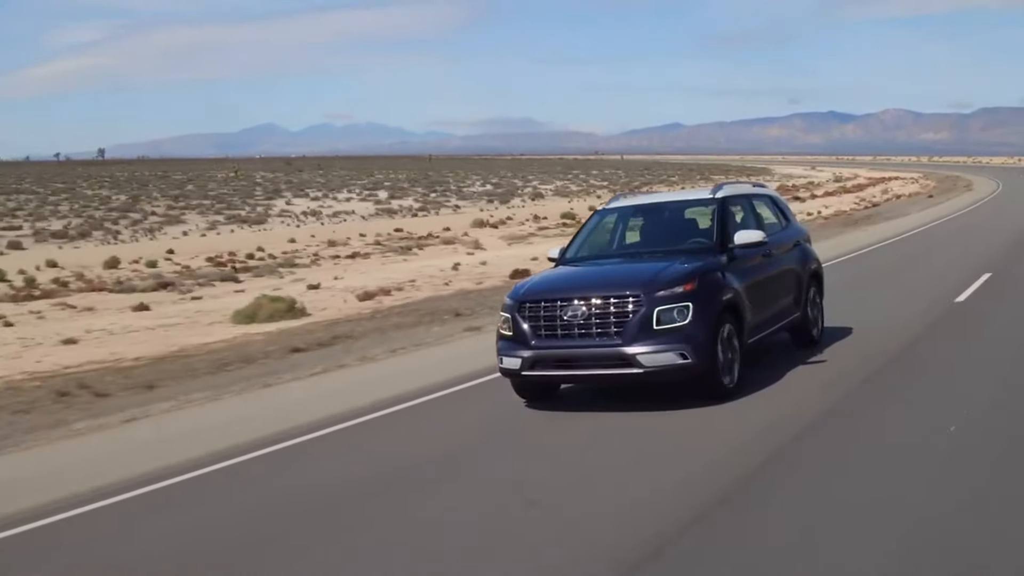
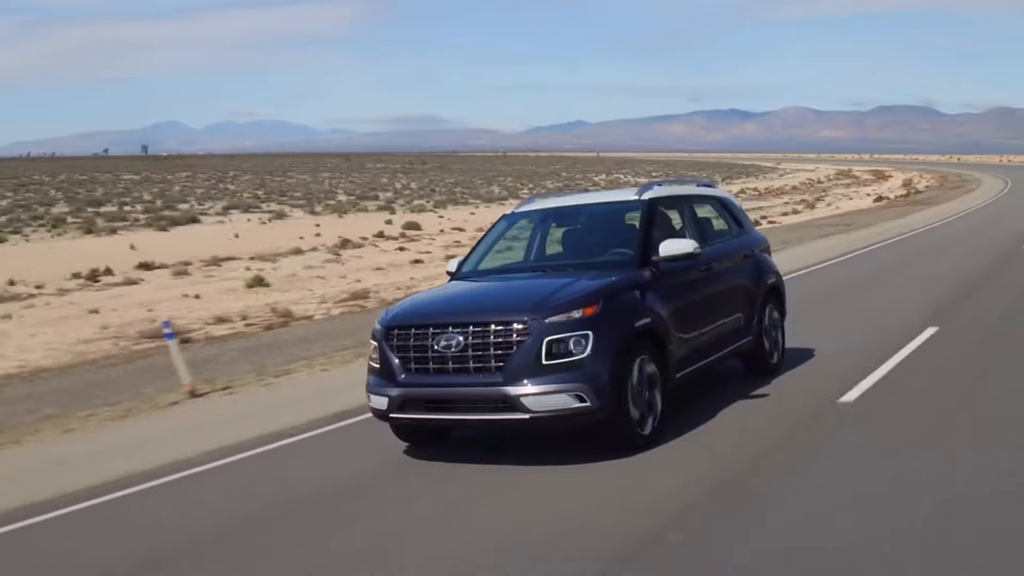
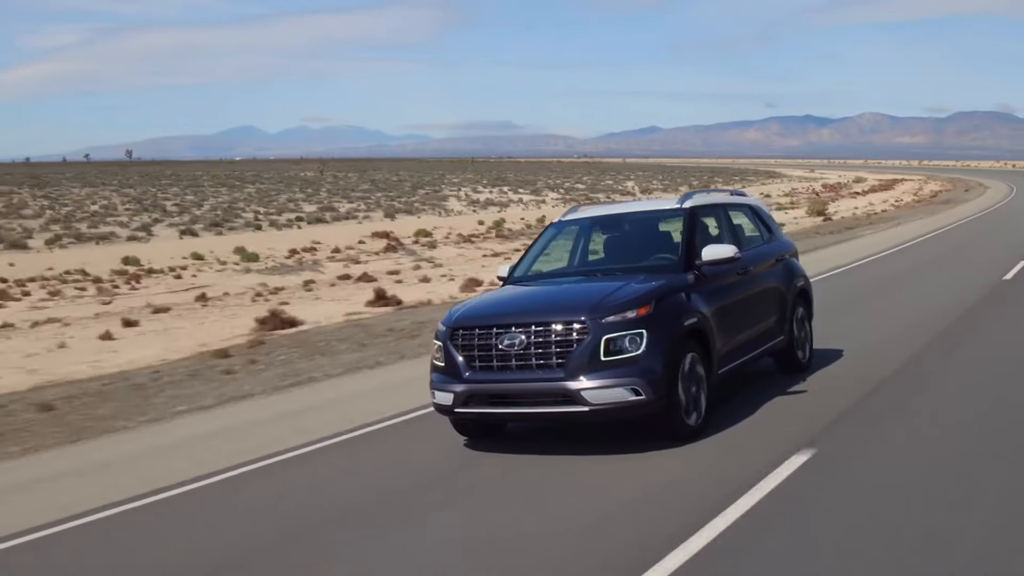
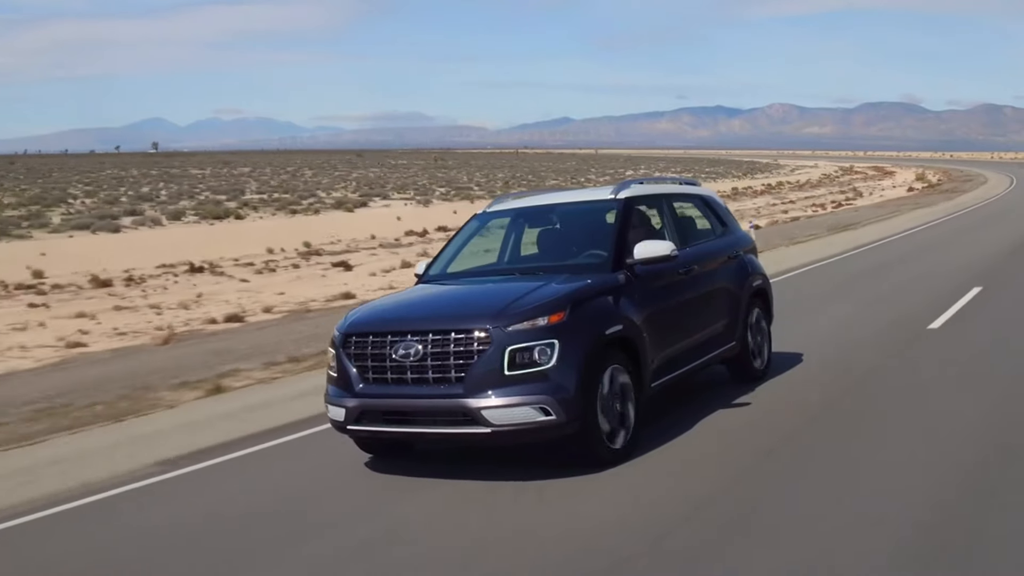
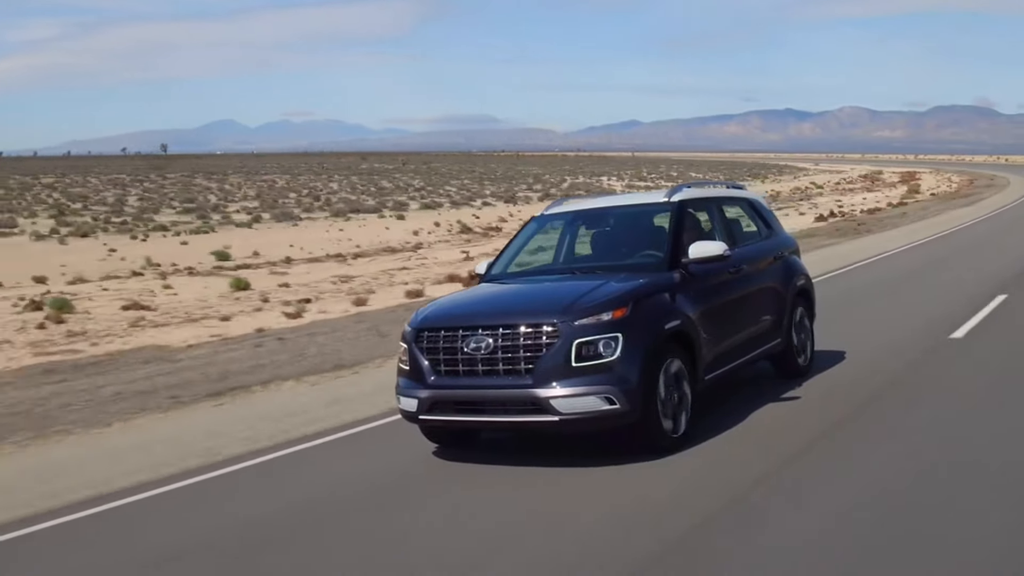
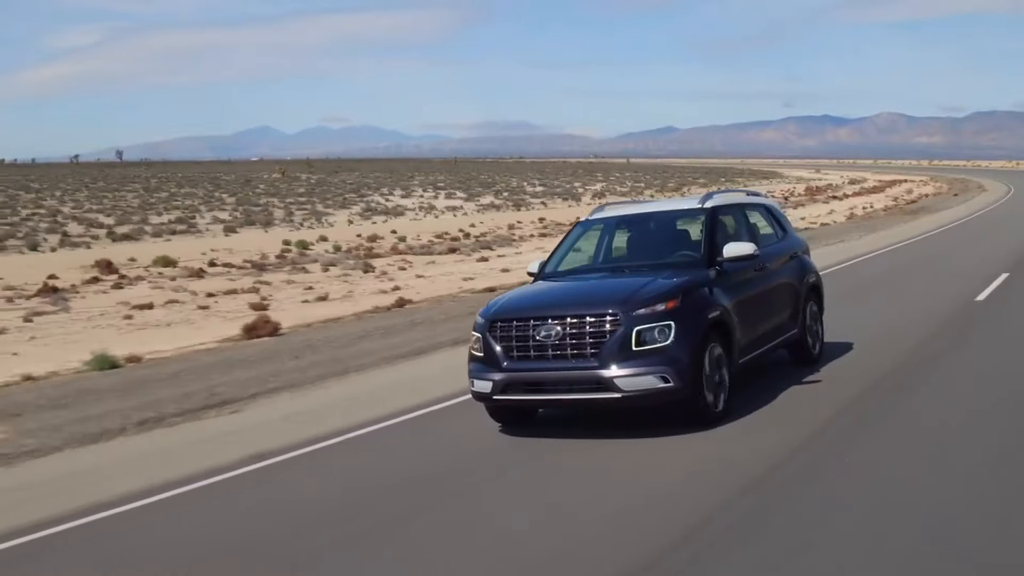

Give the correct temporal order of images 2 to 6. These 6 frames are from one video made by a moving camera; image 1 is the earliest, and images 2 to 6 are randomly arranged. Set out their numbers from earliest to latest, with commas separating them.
6, 3, 5, 2, 4
